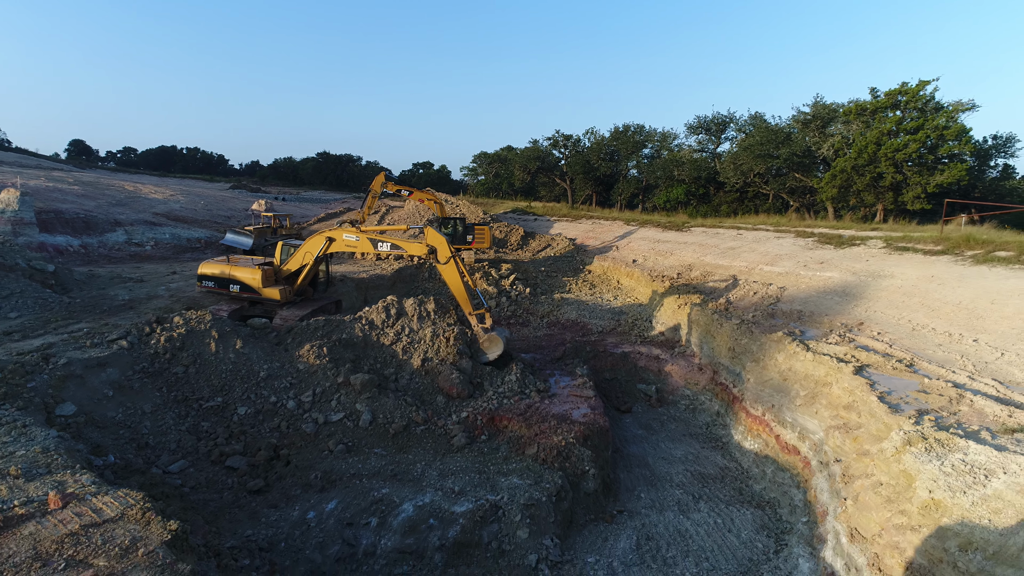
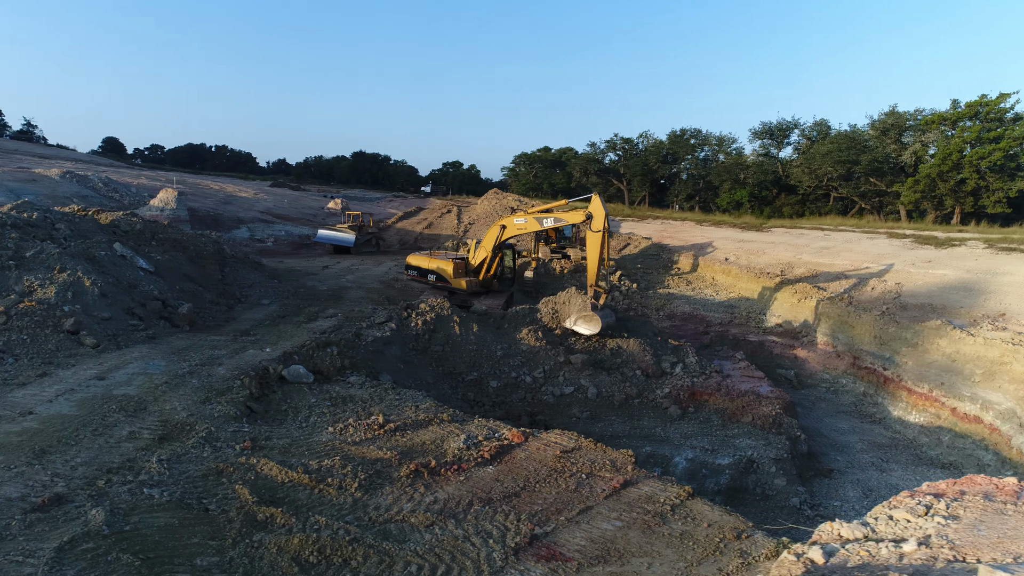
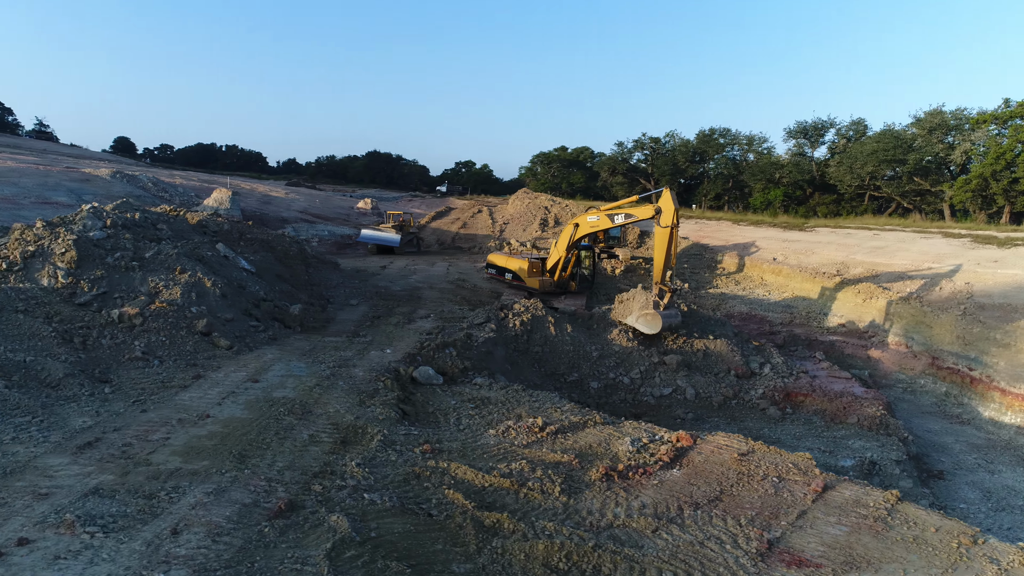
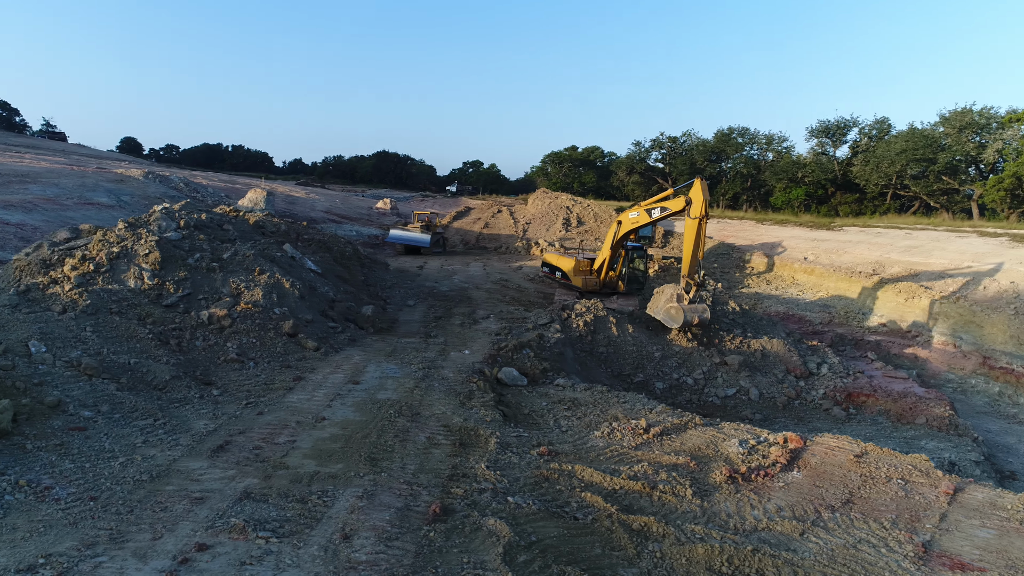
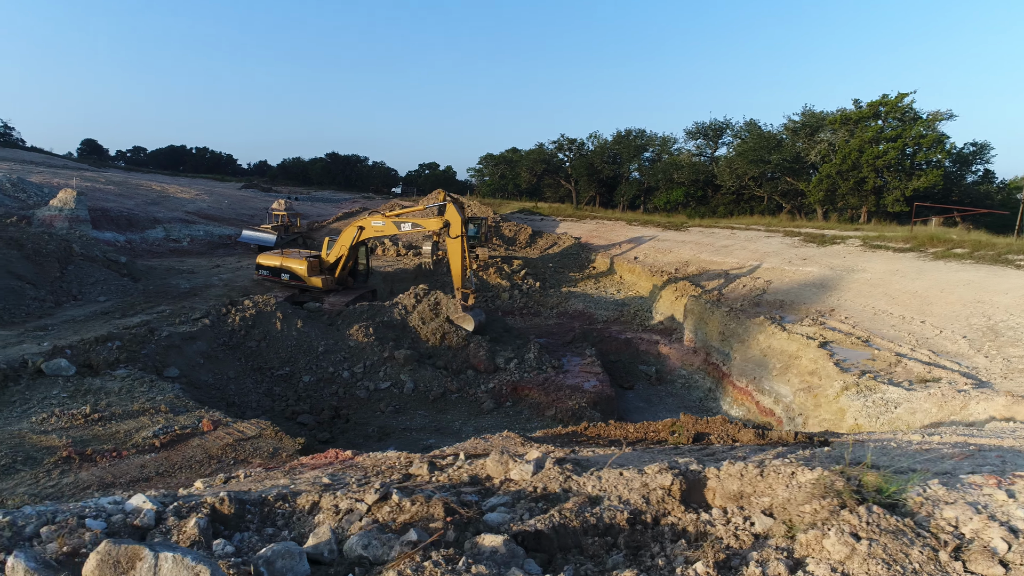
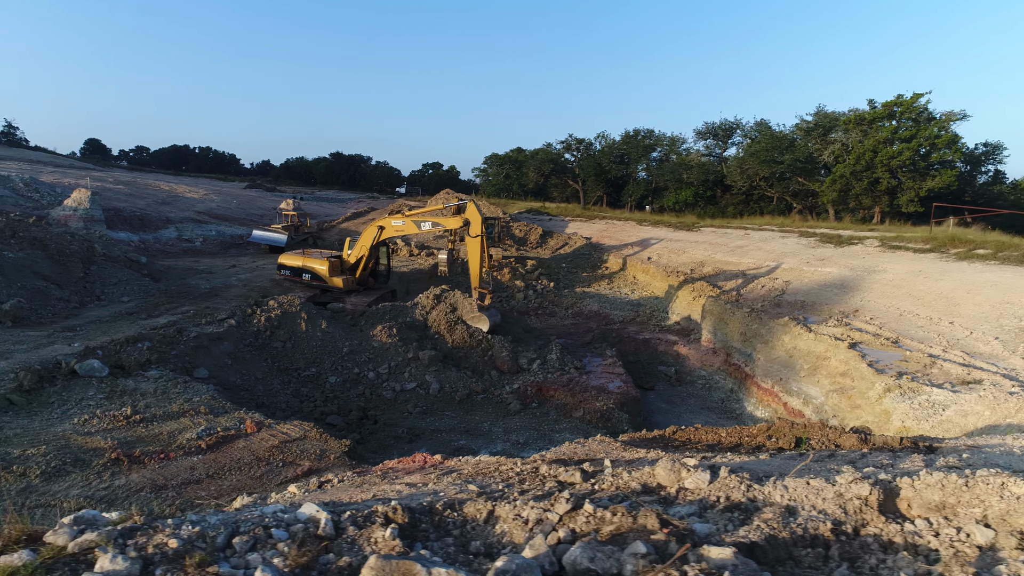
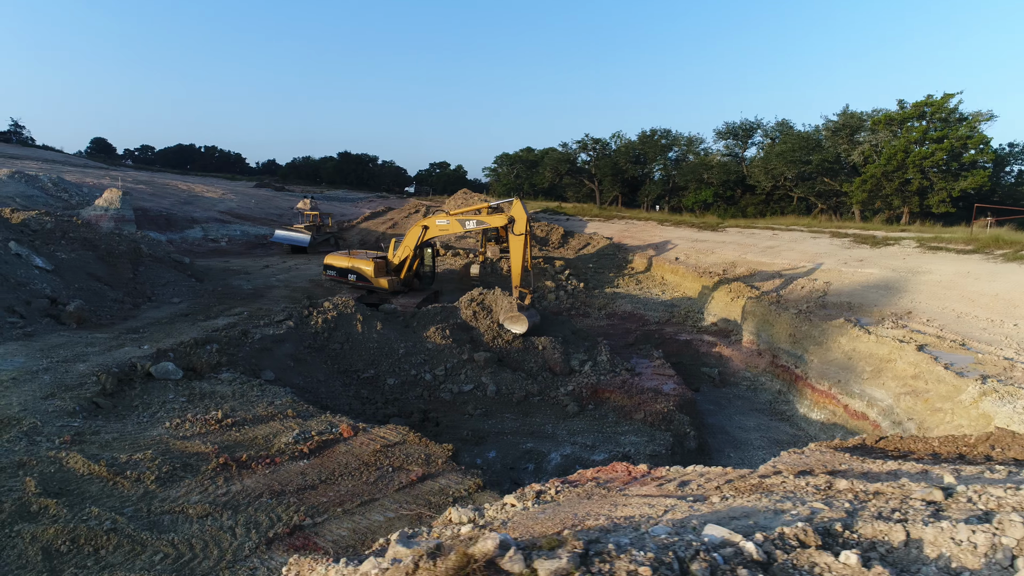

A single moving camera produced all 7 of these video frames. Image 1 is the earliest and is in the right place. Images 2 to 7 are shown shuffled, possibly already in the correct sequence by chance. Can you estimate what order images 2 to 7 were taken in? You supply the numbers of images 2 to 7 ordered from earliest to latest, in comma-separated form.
5, 6, 7, 2, 3, 4
